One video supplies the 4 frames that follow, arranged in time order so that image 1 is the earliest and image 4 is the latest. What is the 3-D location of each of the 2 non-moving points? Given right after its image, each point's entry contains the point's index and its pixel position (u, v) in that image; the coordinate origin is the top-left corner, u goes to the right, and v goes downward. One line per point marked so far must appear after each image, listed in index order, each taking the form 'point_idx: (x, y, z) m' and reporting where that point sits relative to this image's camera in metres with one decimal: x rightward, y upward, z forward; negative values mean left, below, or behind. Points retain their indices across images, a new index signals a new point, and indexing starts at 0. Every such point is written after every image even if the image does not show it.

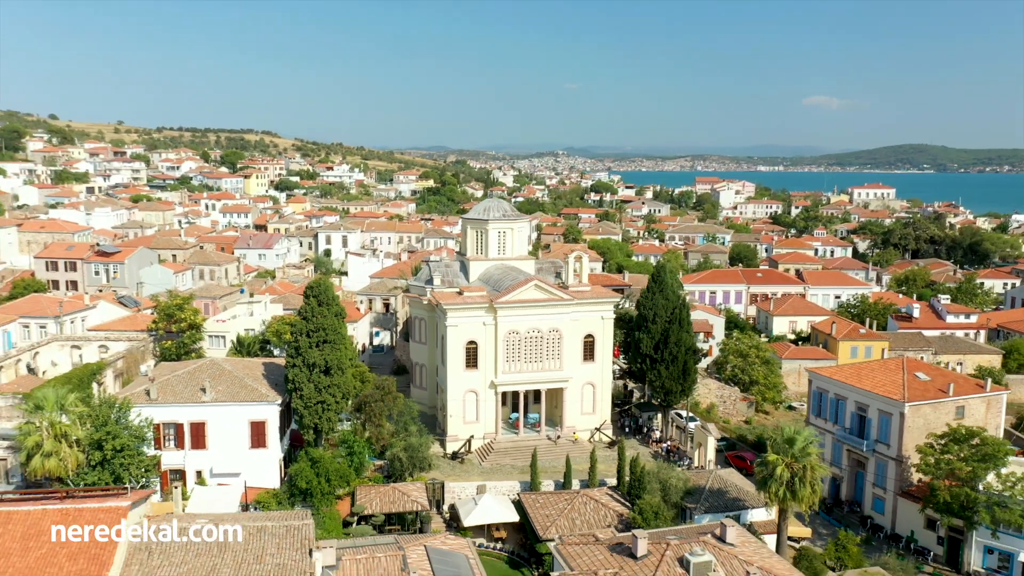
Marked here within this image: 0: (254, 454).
0: (-6.3, -4.1, +19.8) m
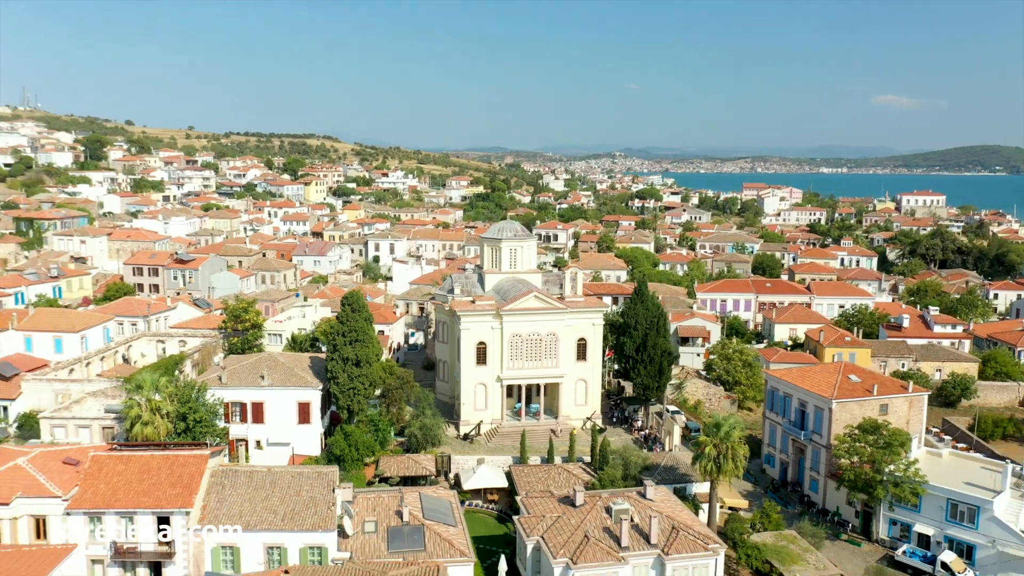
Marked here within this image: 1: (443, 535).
0: (-6.5, -4.4, +25.1) m
1: (-1.4, -5.2, +16.9) m
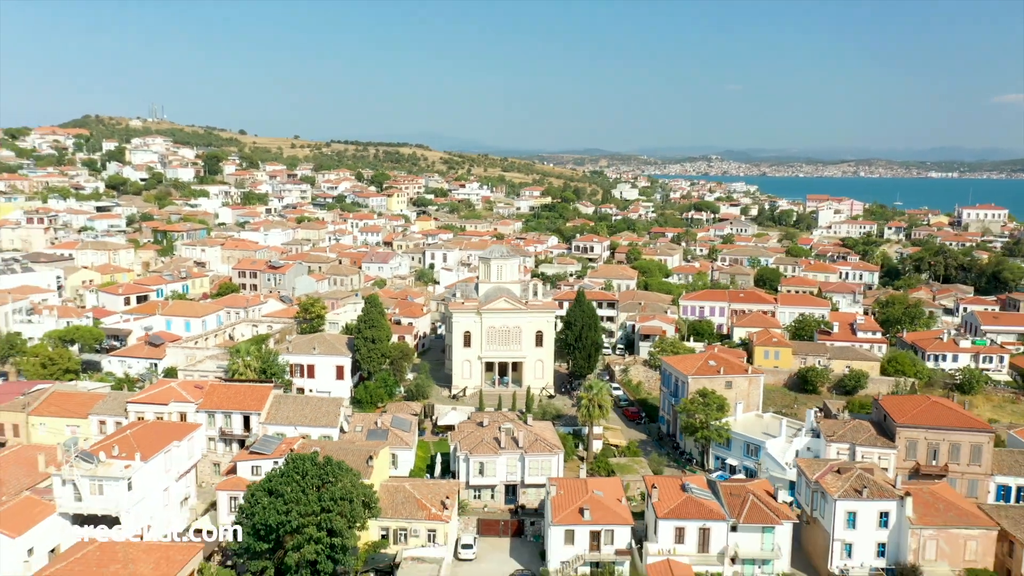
0: (-8.3, -4.5, +38.5) m
1: (-4.1, -5.4, +29.7) m
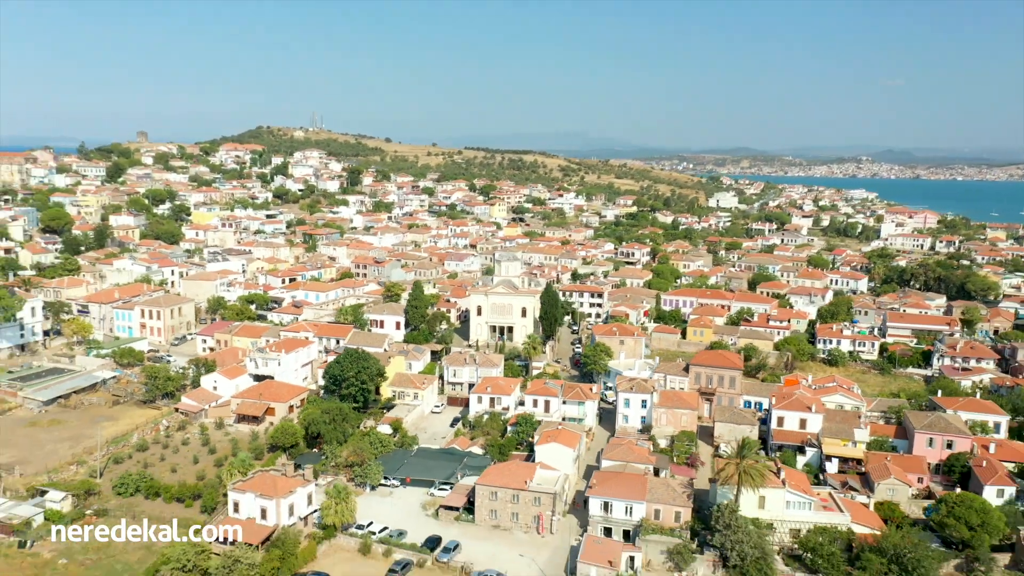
0: (-9.2, -3.6, +65.1) m
1: (-6.7, -4.6, +55.8) m
